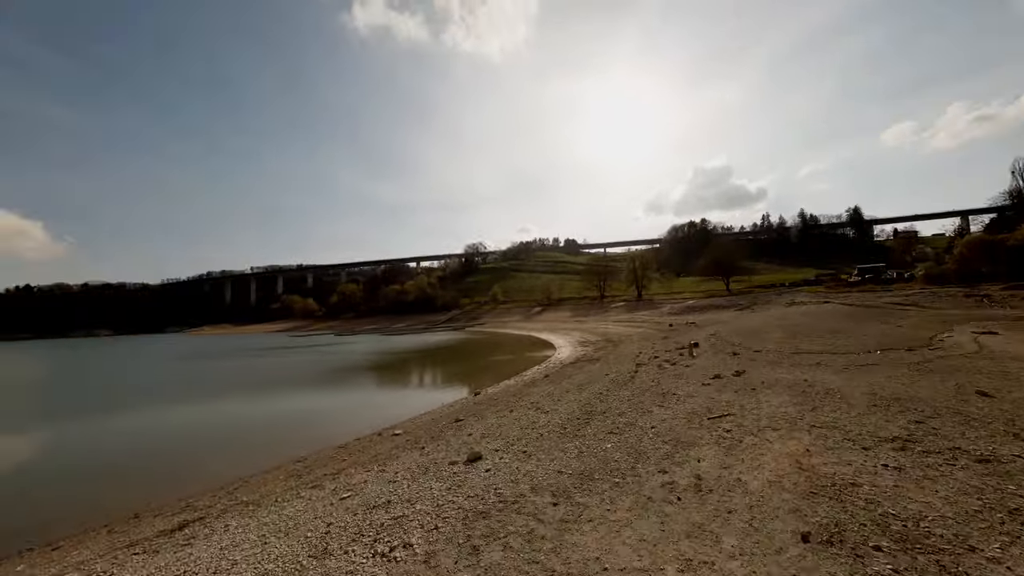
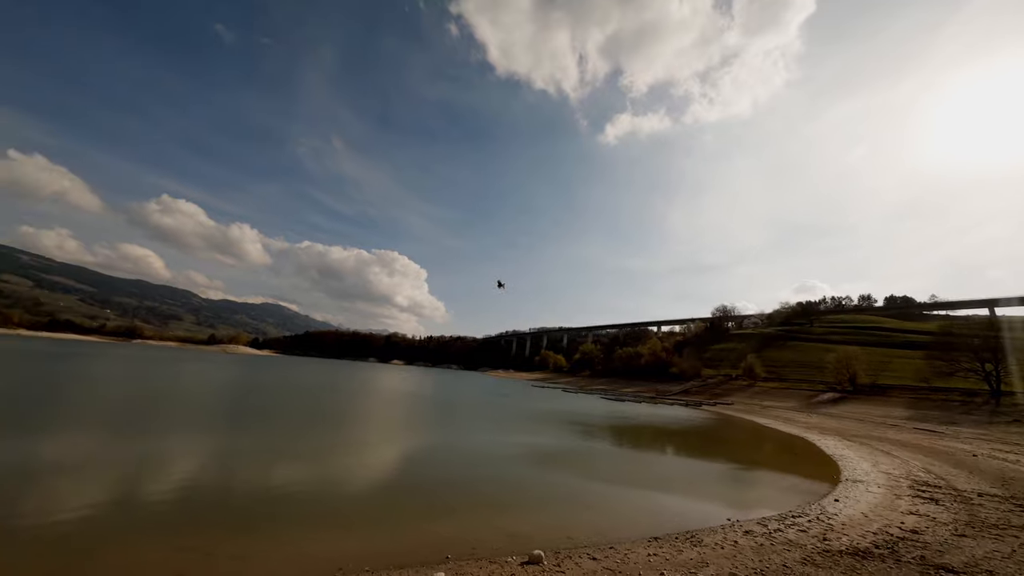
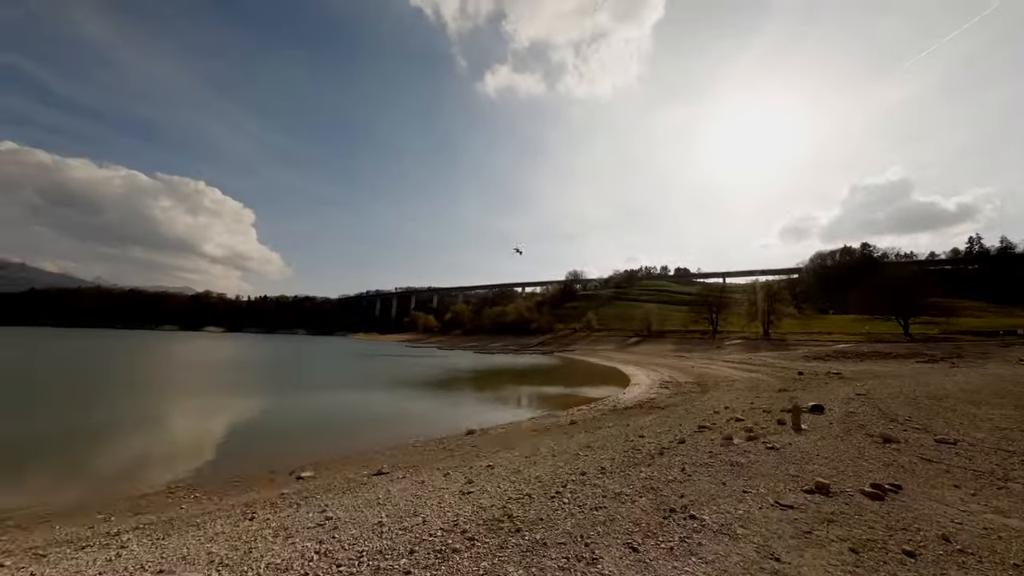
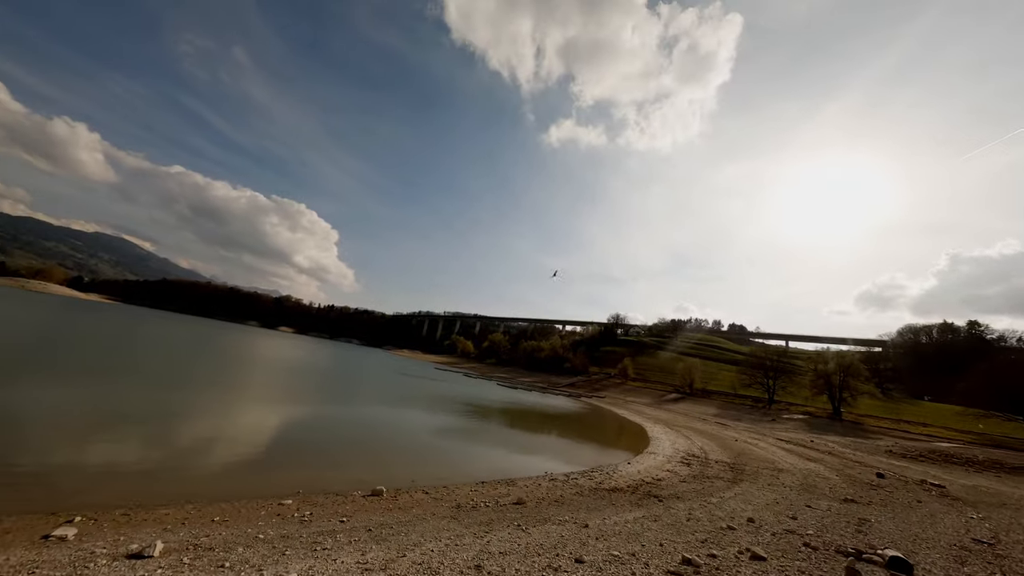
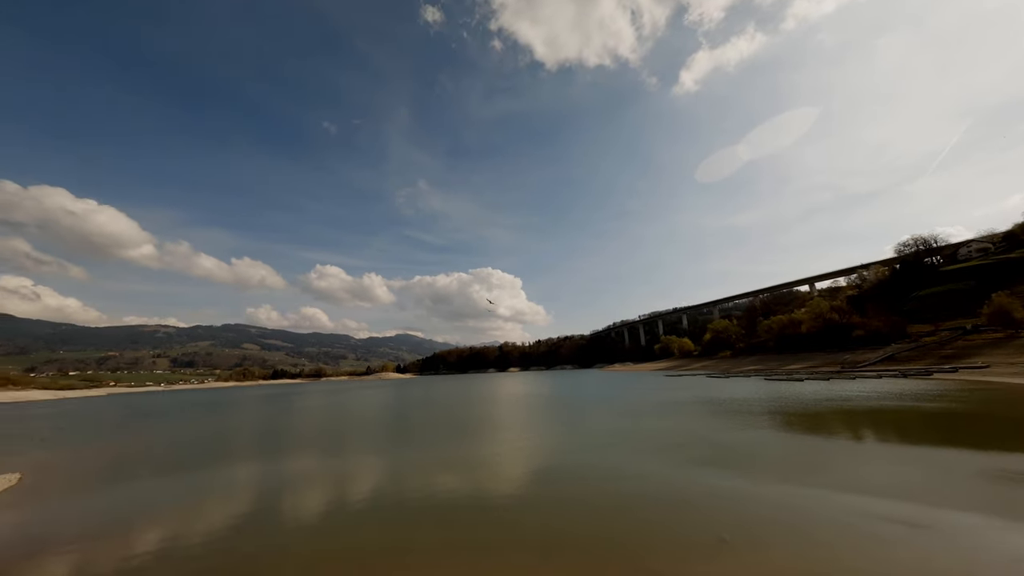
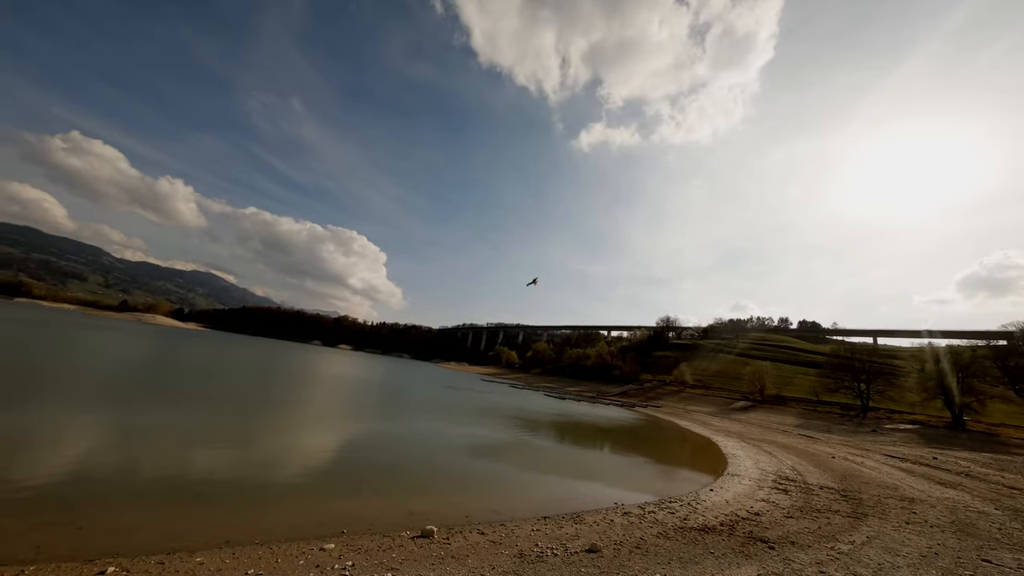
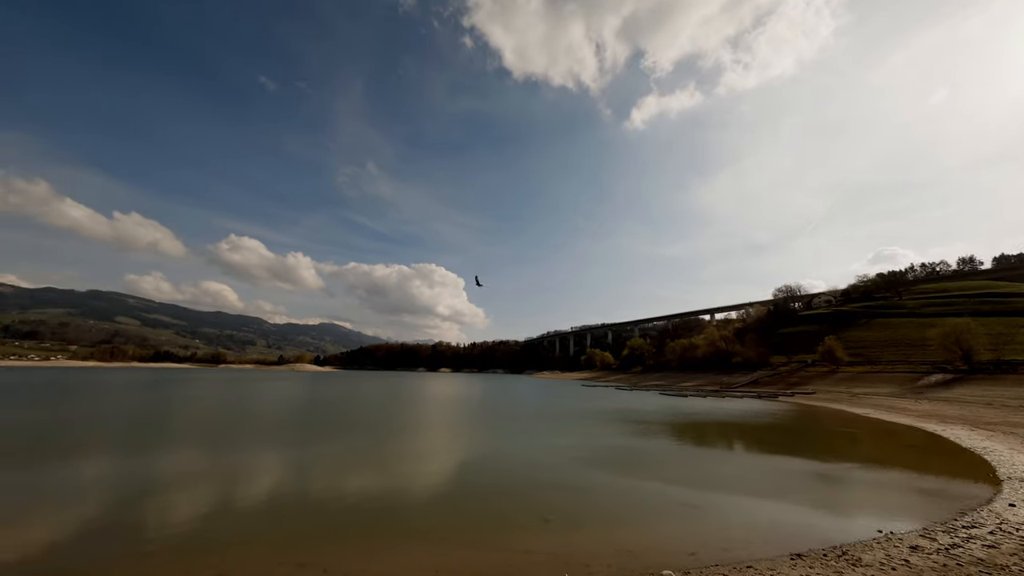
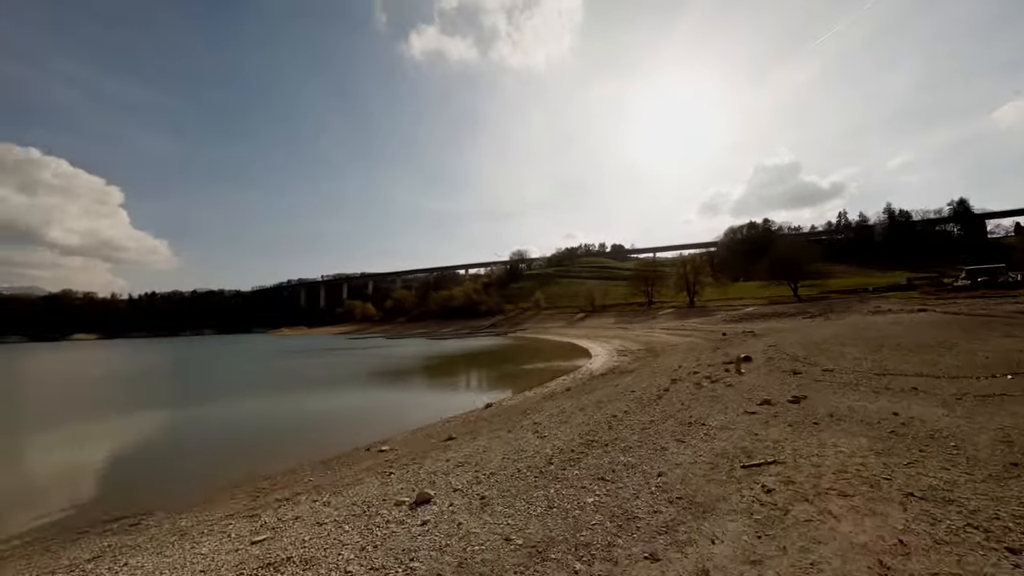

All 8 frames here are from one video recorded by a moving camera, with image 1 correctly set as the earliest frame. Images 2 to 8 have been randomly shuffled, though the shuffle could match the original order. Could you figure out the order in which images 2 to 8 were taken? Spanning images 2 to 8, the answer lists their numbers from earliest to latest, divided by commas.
8, 3, 4, 6, 2, 7, 5
